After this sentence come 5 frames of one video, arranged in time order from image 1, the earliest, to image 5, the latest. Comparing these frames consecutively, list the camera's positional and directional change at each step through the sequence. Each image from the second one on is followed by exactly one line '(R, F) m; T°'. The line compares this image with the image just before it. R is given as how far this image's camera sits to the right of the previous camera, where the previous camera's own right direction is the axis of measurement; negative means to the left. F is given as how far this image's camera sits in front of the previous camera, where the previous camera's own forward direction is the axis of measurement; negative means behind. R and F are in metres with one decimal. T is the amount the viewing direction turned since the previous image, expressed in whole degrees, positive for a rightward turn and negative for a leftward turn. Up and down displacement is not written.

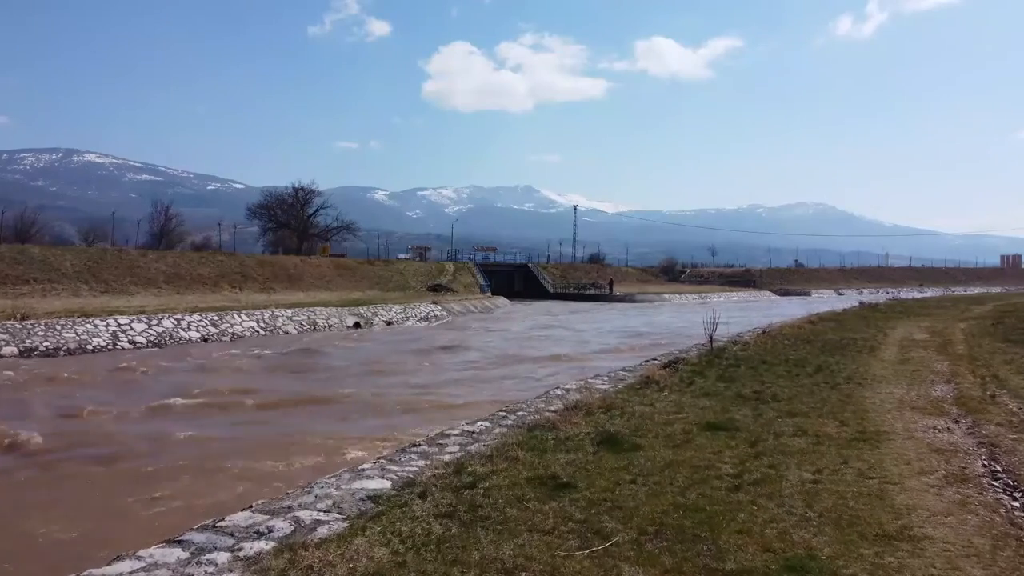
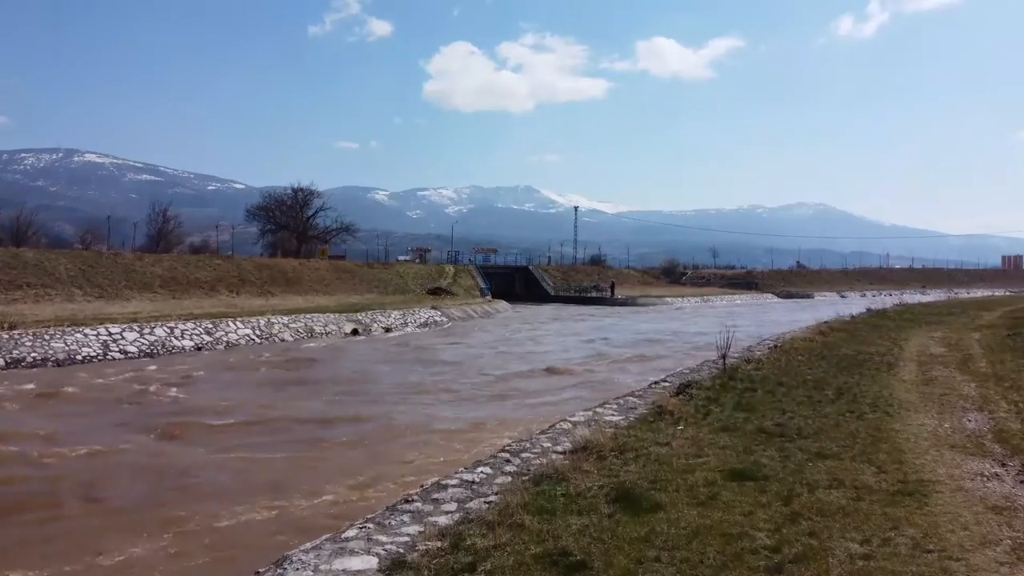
(0.0, +0.7) m; 0°
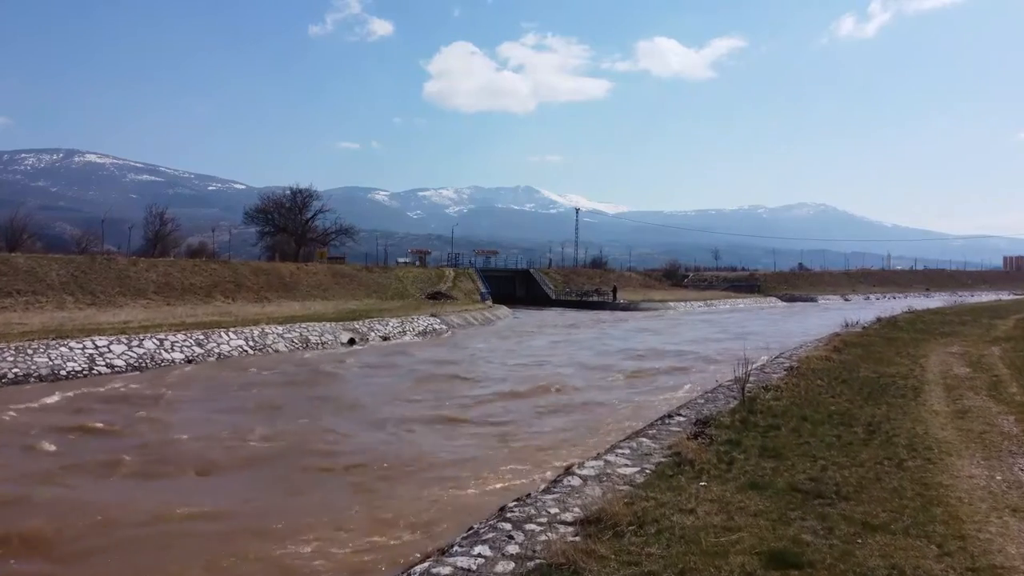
(0.0, +0.9) m; 0°
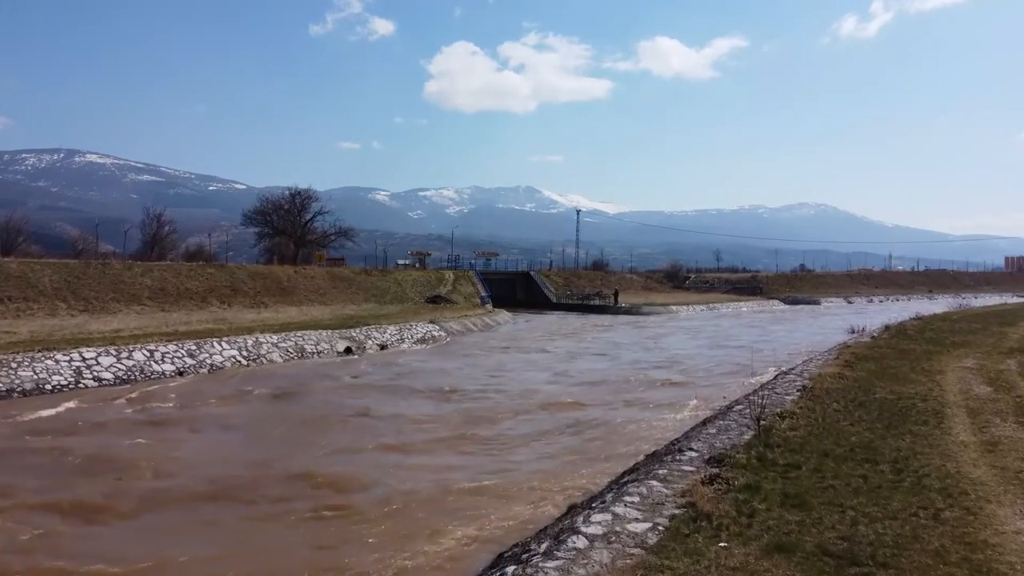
(0.0, +0.8) m; 0°
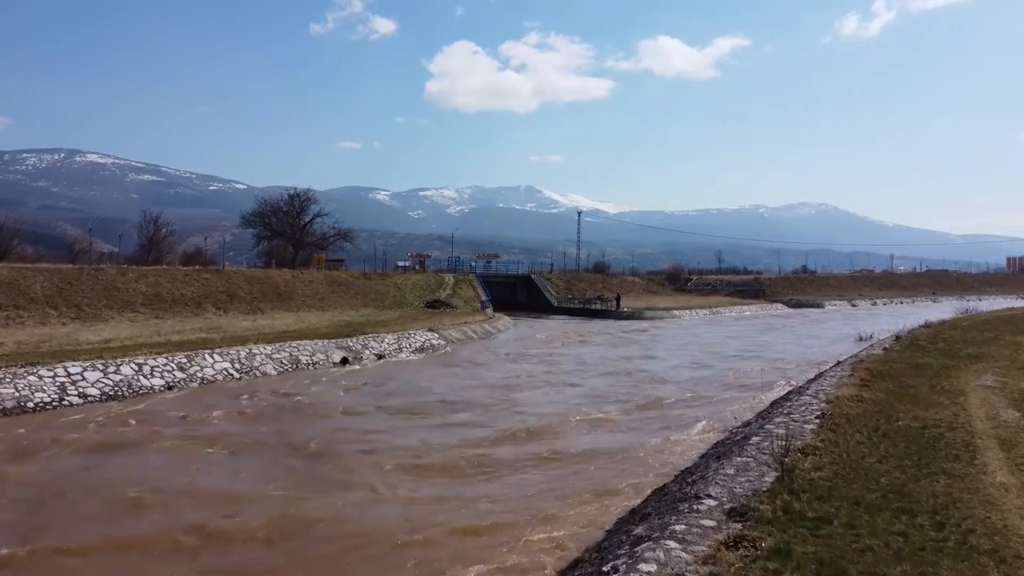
(0.0, +0.9) m; 0°
